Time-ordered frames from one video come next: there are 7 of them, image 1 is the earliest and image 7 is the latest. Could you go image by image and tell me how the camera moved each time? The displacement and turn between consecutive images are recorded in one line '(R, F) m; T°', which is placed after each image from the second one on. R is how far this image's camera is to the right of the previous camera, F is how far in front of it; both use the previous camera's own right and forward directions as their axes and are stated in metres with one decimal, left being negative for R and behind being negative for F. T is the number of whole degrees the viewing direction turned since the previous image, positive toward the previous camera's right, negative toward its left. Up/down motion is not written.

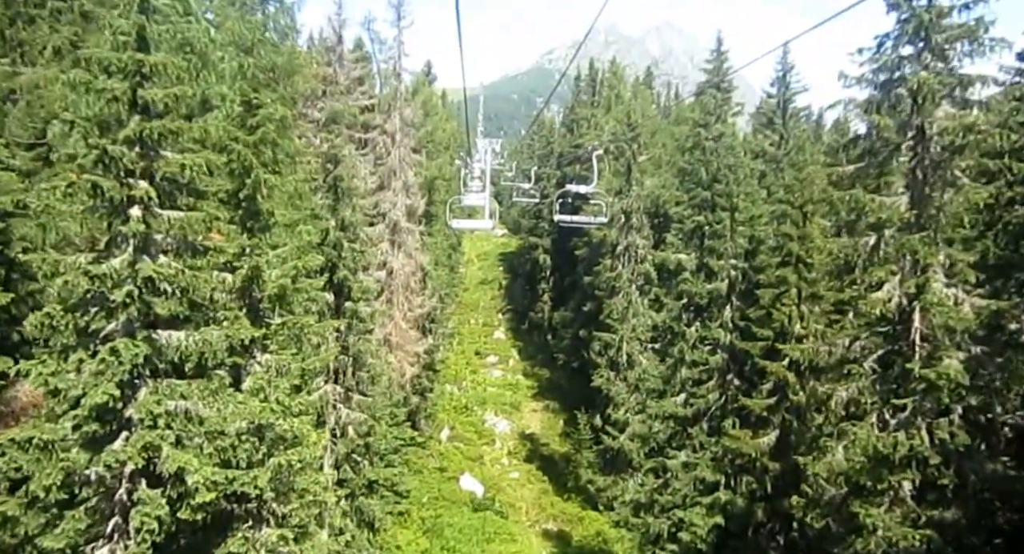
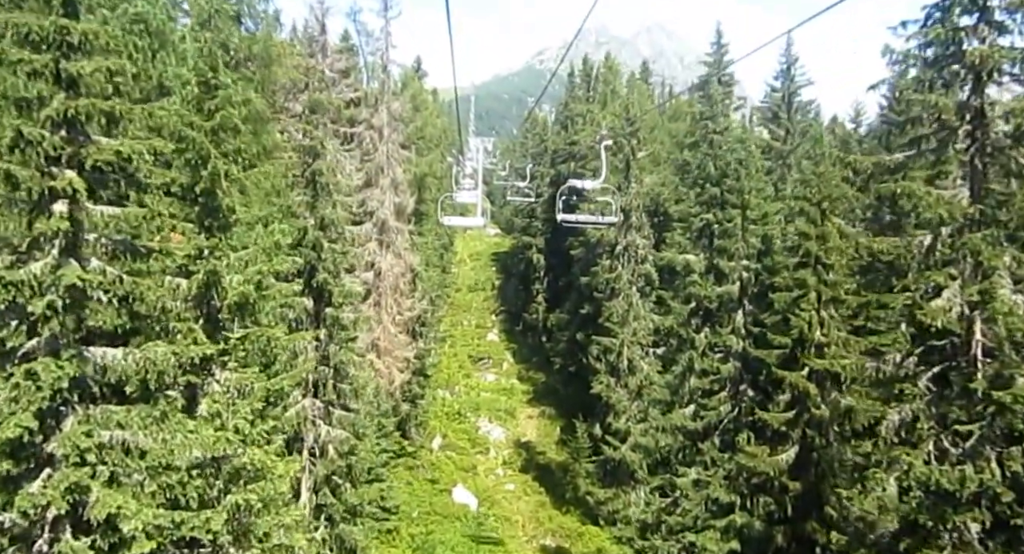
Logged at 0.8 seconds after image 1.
(-0.1, +1.6) m; +1°
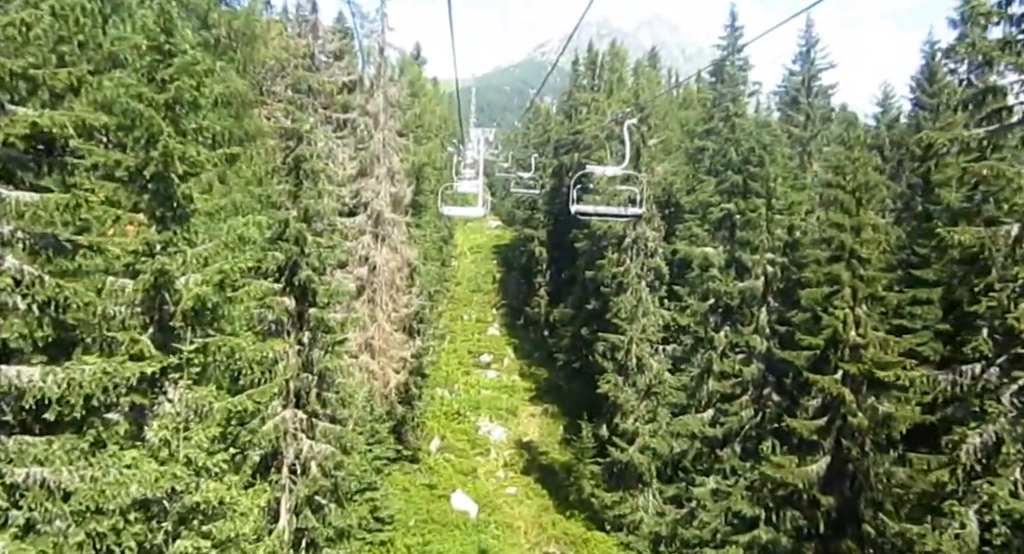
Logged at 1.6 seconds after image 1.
(0.0, +1.7) m; 0°
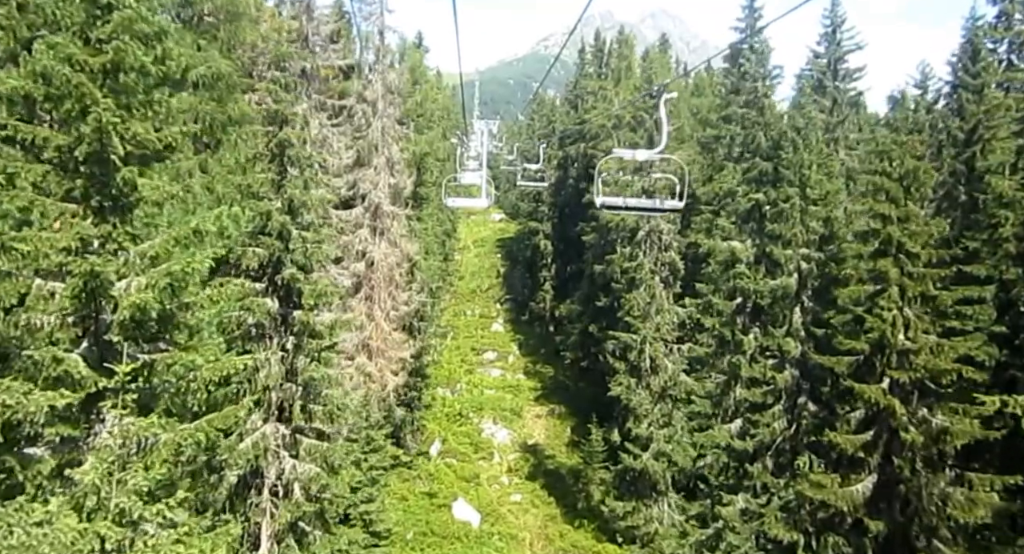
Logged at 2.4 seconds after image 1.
(-0.1, +1.7) m; 0°
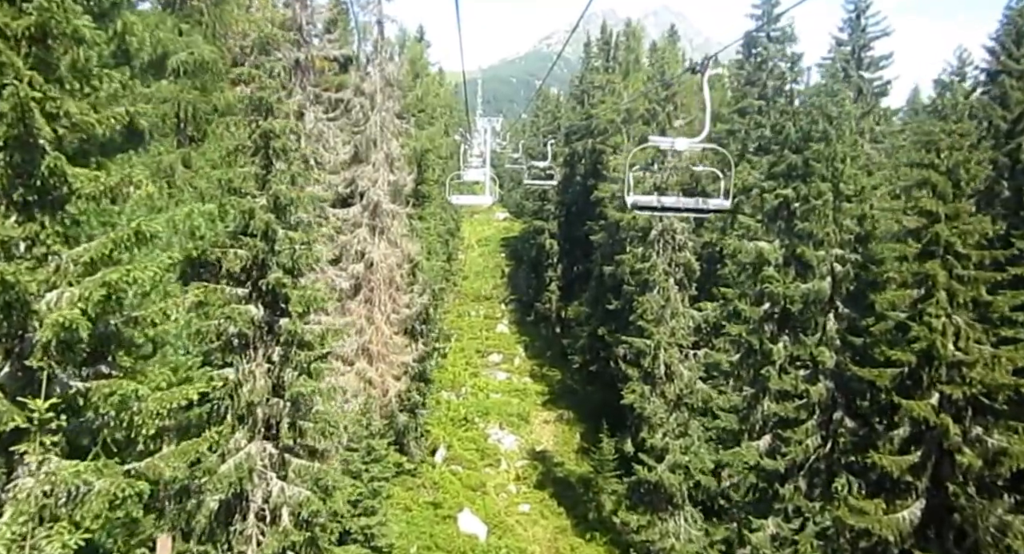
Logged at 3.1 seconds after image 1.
(-0.1, +1.4) m; 0°
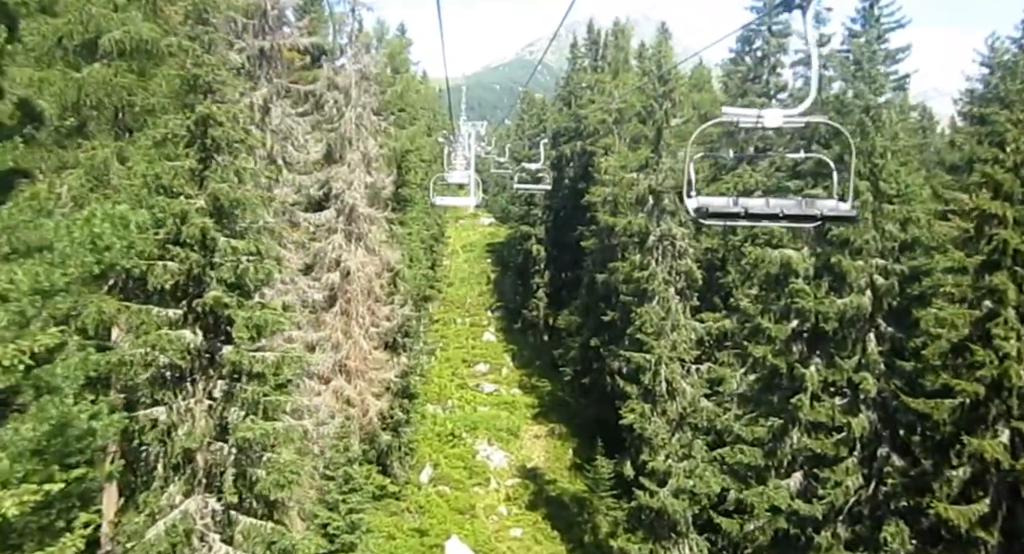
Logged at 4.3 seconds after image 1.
(-0.1, +2.3) m; +1°
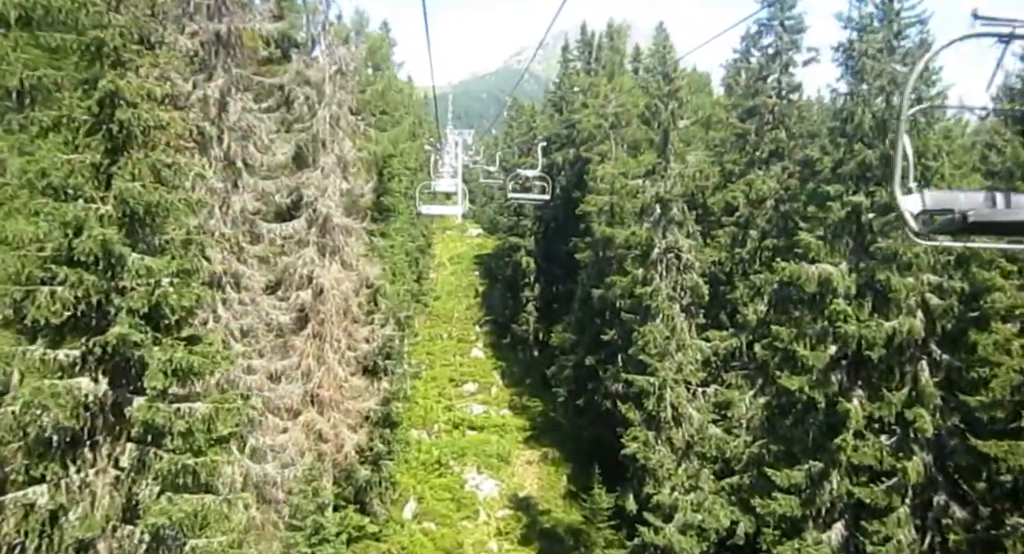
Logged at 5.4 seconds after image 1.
(-0.2, +2.5) m; +1°
